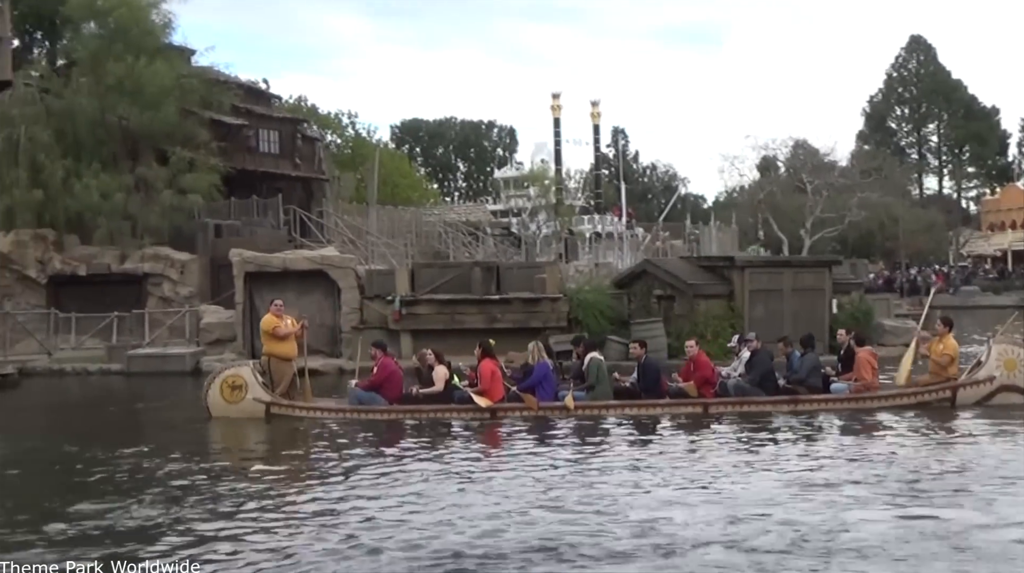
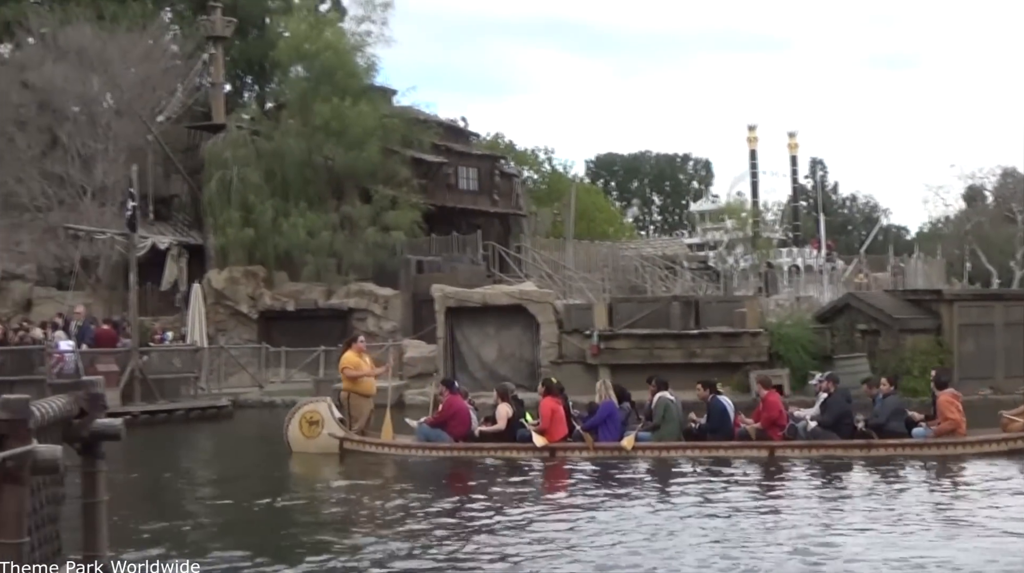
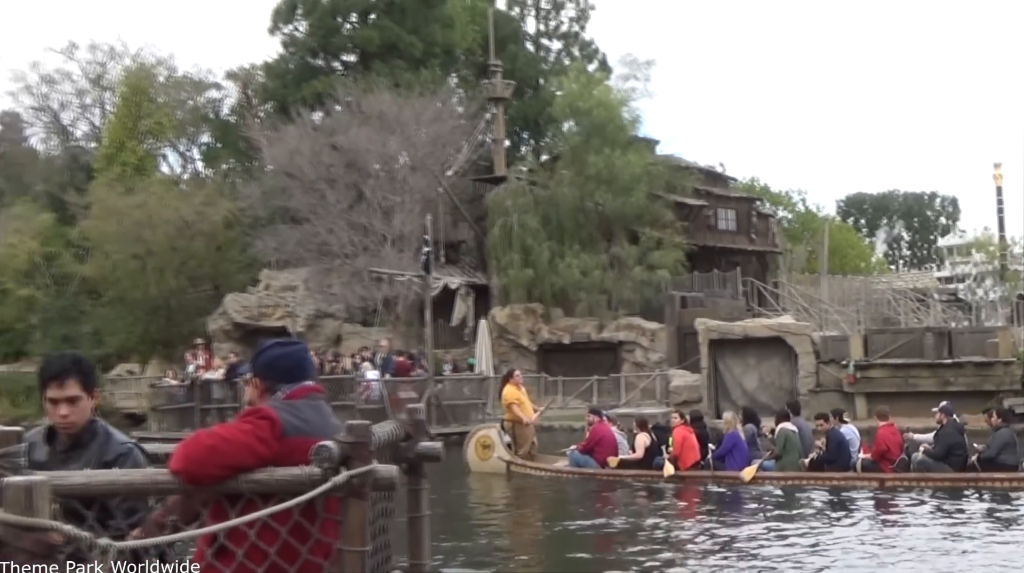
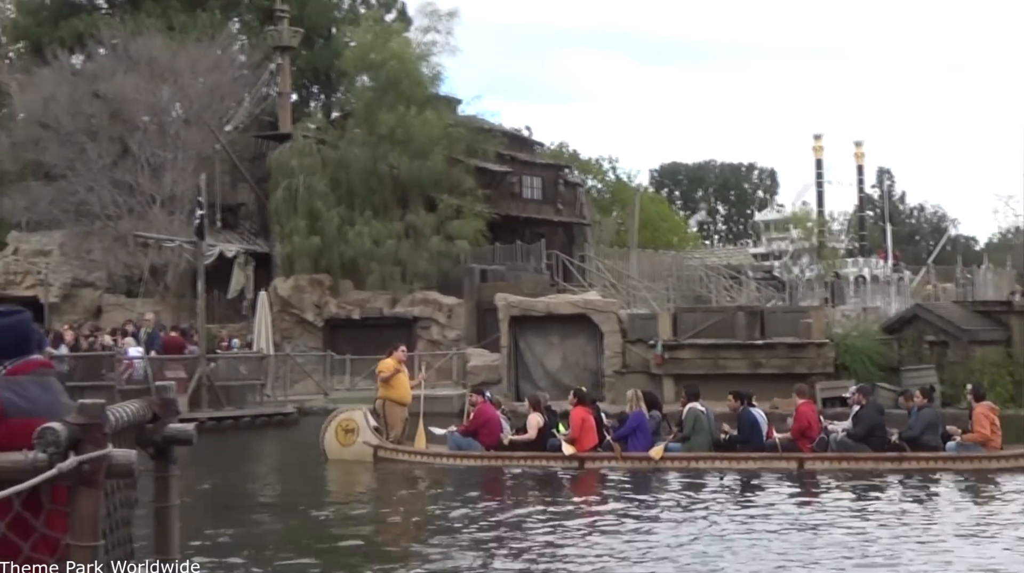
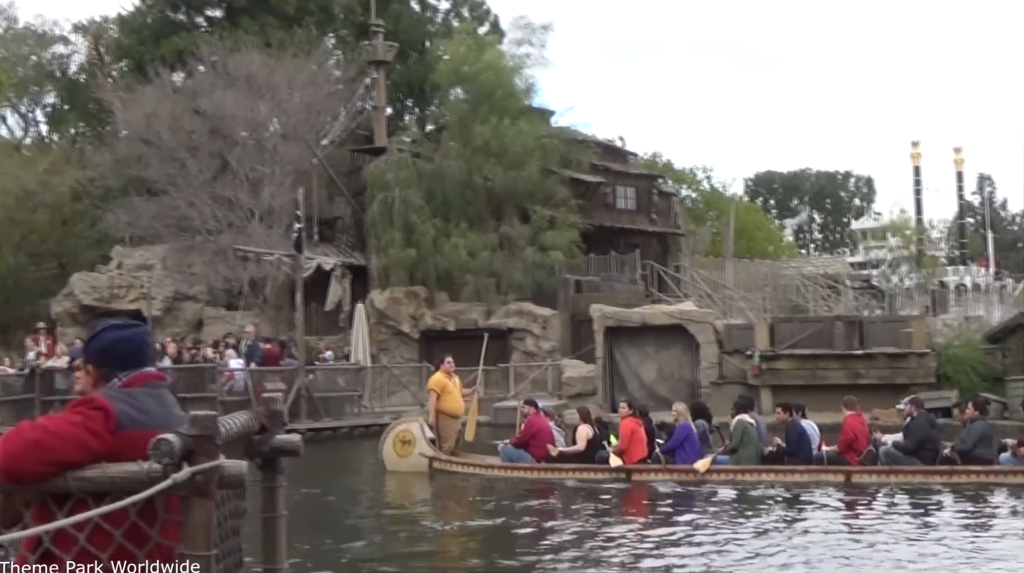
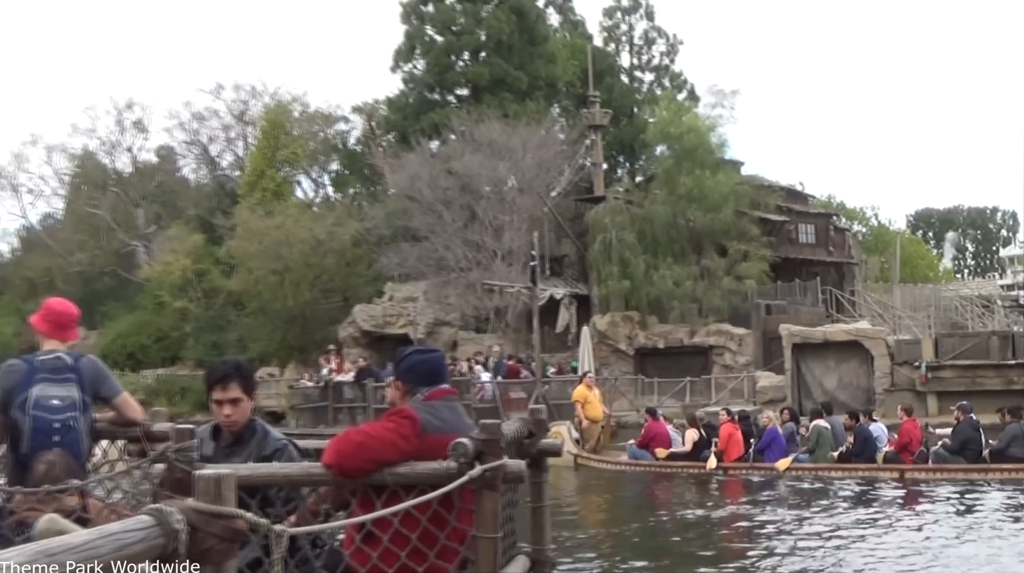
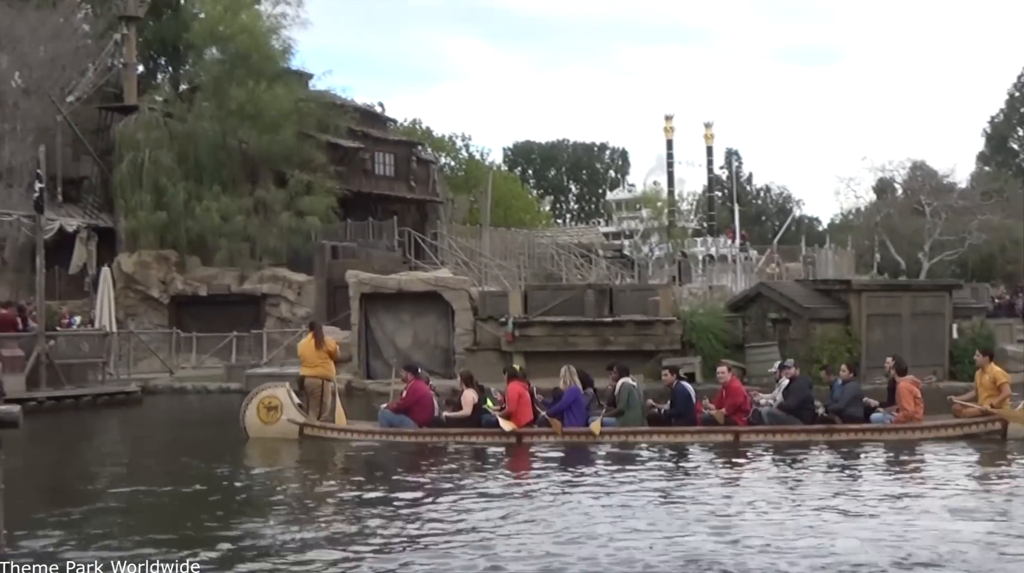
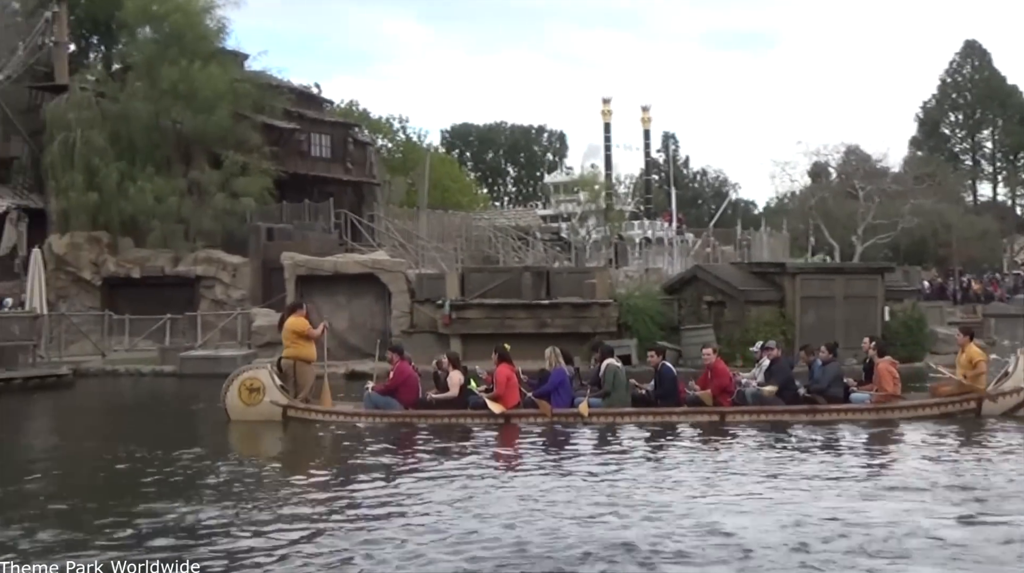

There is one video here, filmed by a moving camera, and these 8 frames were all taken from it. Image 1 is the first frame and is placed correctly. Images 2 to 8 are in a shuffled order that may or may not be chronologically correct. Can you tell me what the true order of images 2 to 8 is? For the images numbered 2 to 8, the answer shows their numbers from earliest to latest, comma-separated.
8, 7, 2, 4, 5, 3, 6
